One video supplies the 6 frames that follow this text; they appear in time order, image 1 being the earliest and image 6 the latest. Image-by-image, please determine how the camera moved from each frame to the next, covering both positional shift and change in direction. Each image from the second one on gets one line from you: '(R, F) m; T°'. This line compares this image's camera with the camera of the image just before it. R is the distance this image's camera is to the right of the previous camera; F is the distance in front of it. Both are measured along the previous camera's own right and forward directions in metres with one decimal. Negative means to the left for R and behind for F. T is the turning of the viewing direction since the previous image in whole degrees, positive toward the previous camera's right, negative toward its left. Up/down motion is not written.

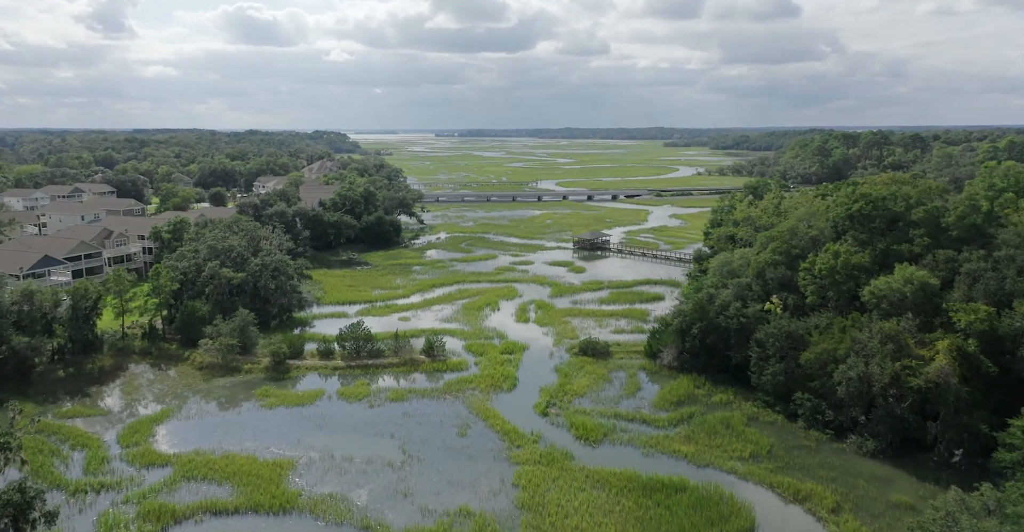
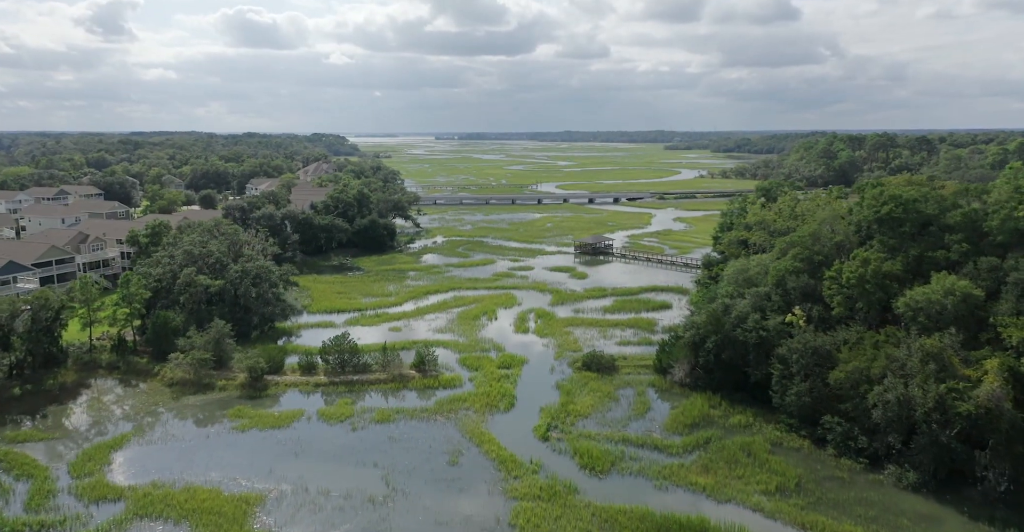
(+0.1, +2.6) m; 0°
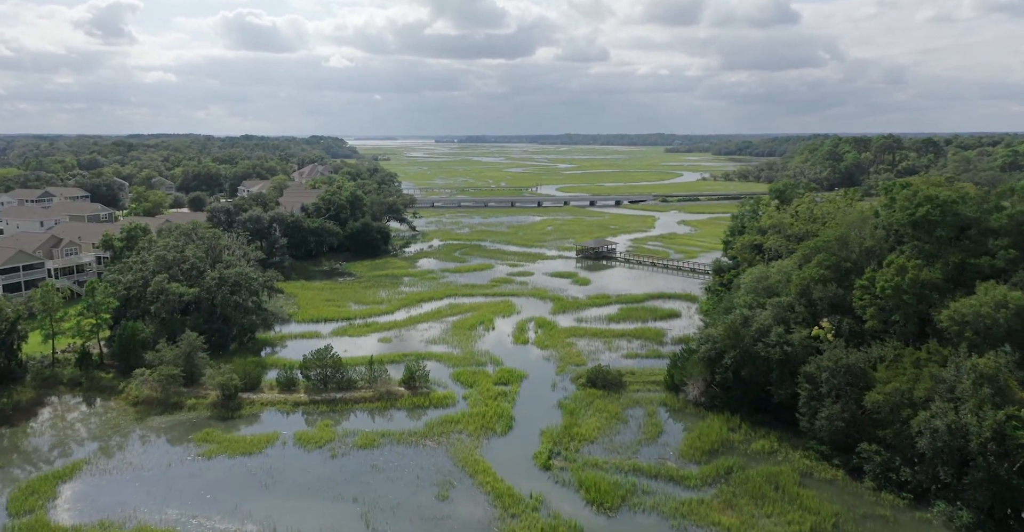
(+0.1, +2.6) m; 0°
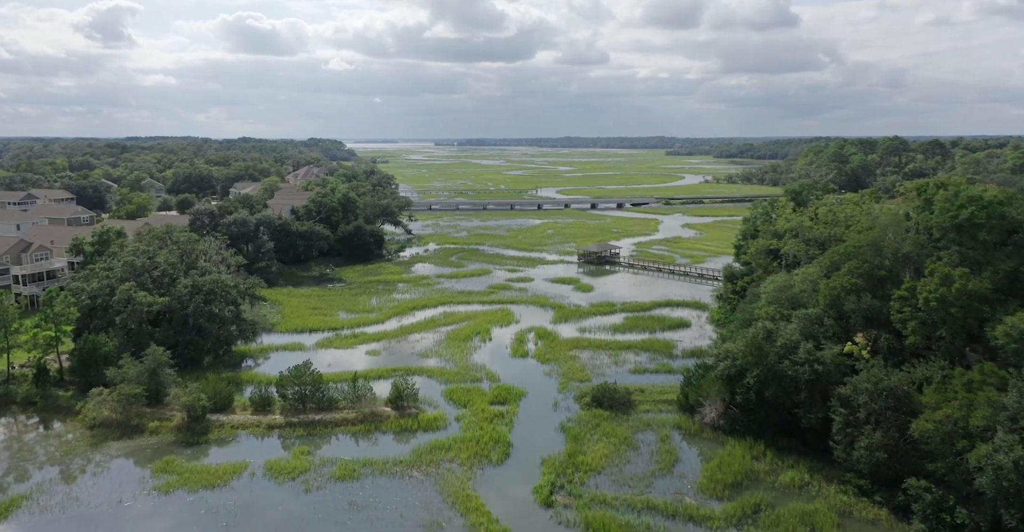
(+0.1, +2.6) m; 0°
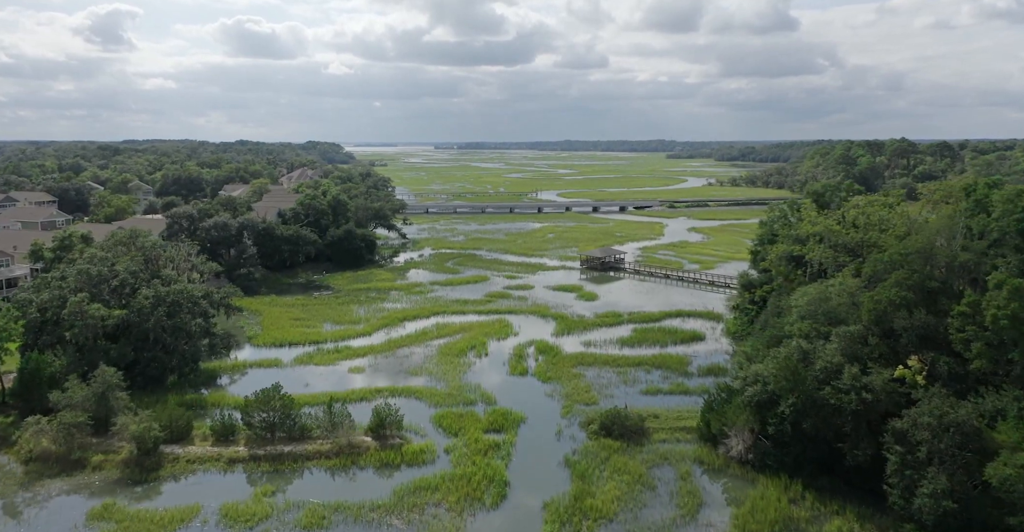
(+0.1, +3.1) m; 0°
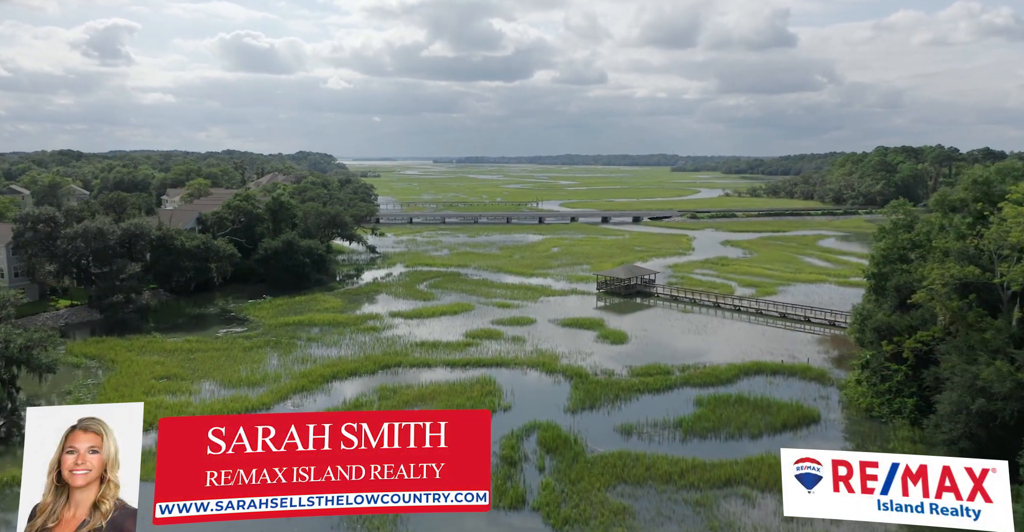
(+0.3, +13.8) m; 0°
